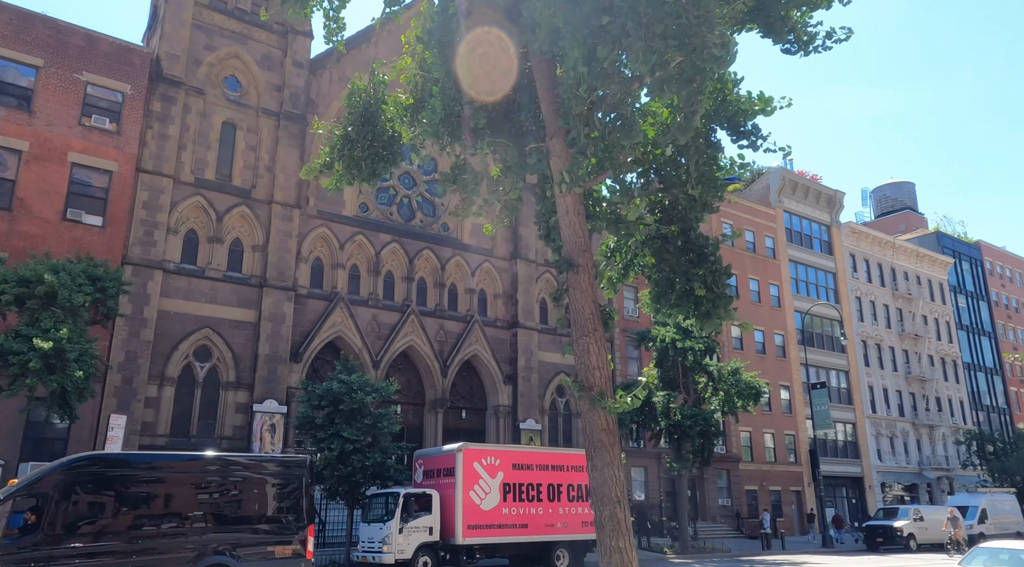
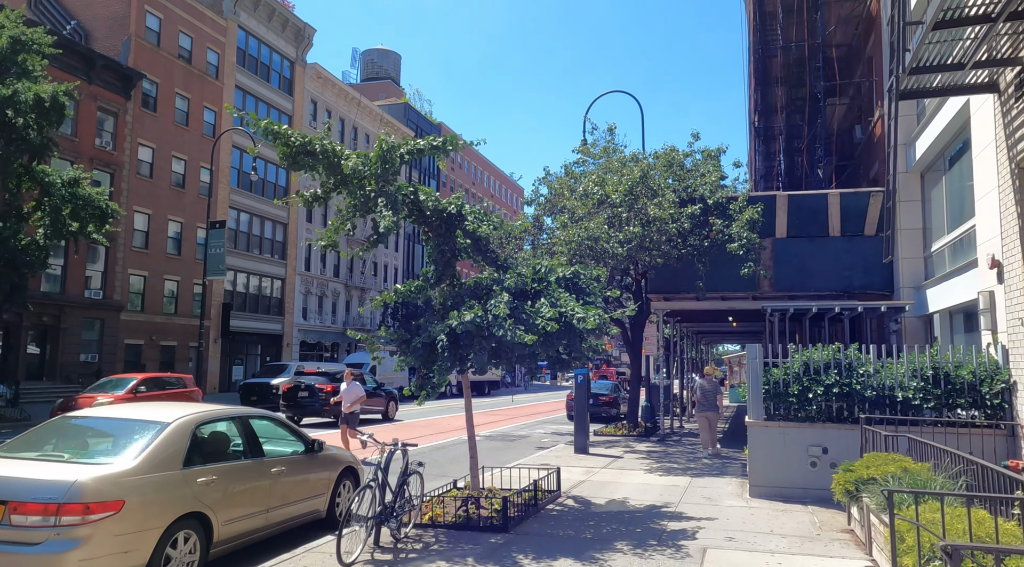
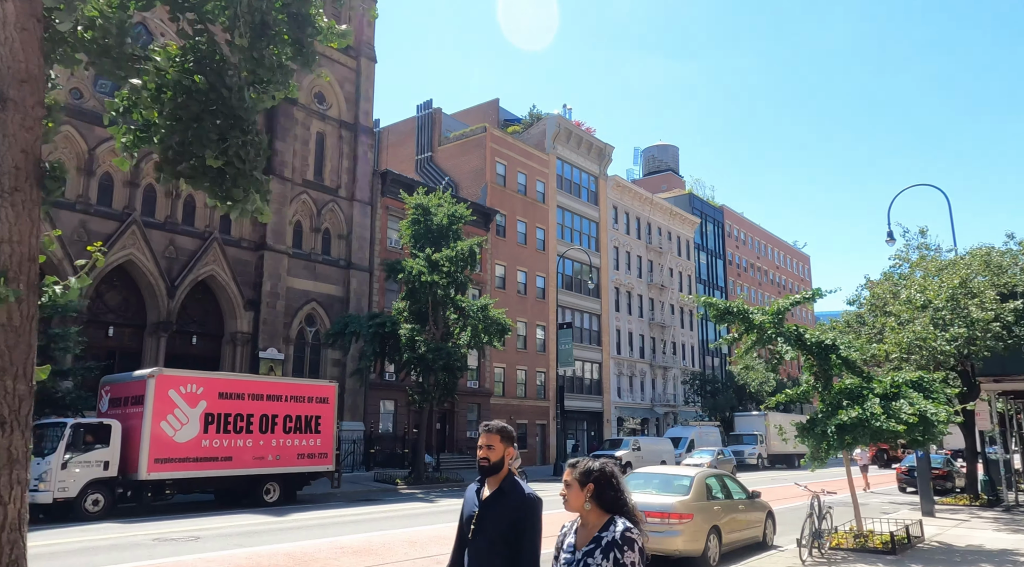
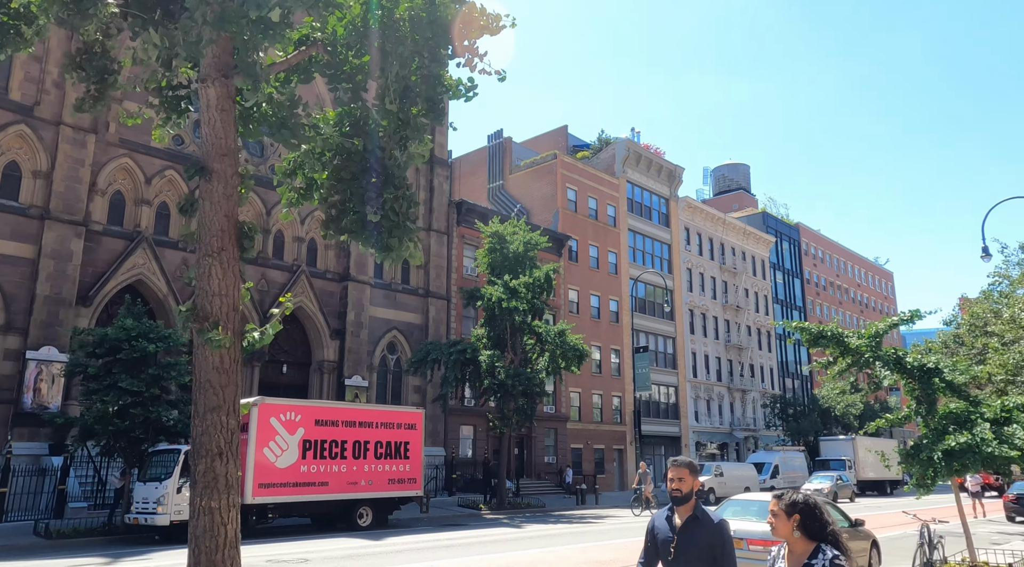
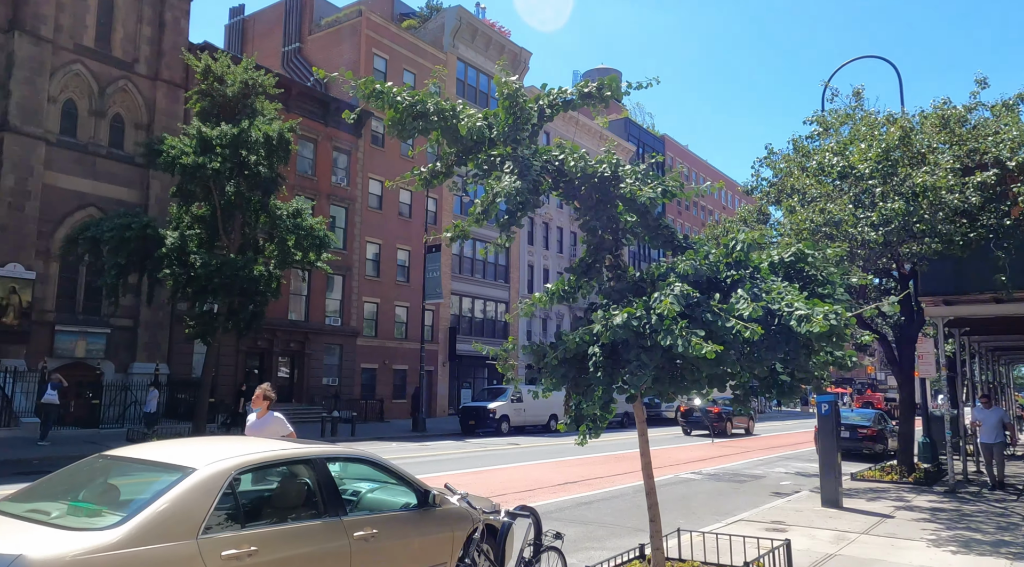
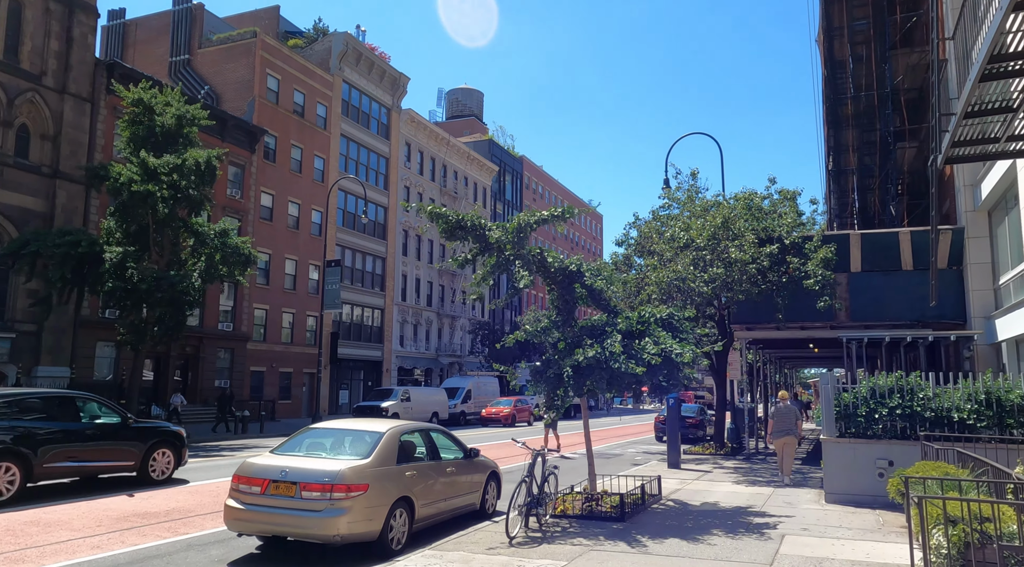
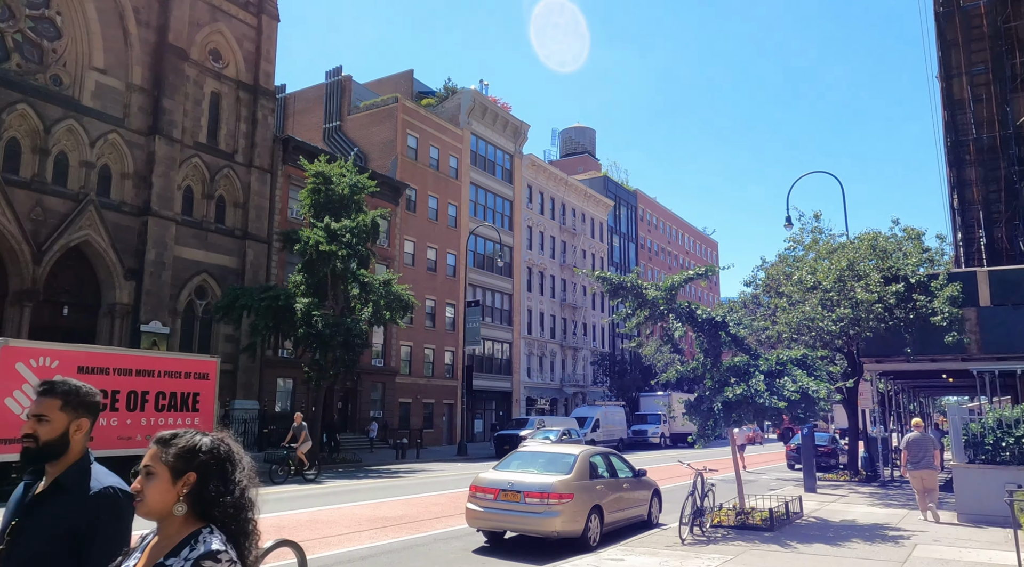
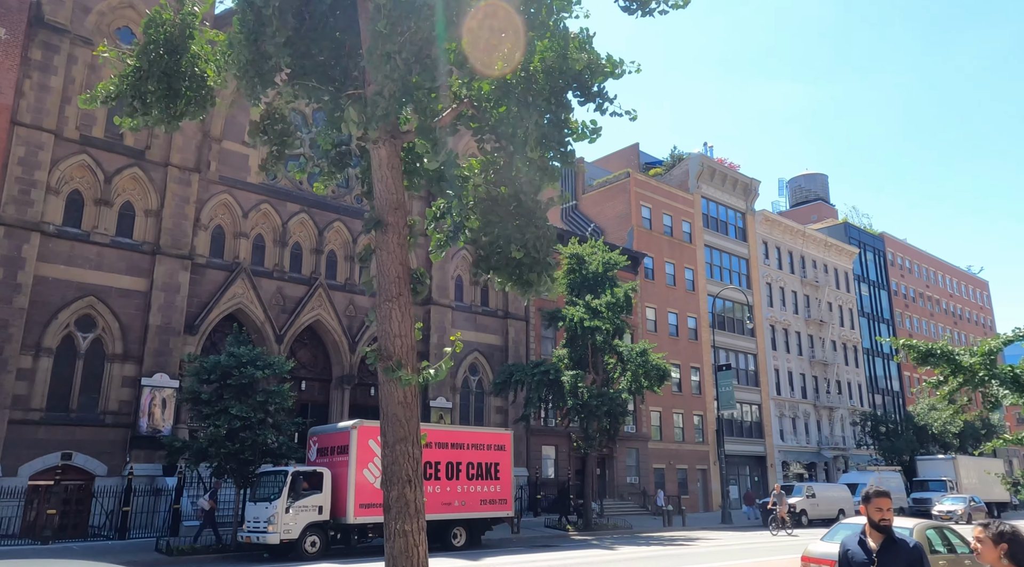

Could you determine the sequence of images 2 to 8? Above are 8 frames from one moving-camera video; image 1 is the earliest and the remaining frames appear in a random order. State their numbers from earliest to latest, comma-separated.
8, 4, 3, 7, 6, 2, 5
